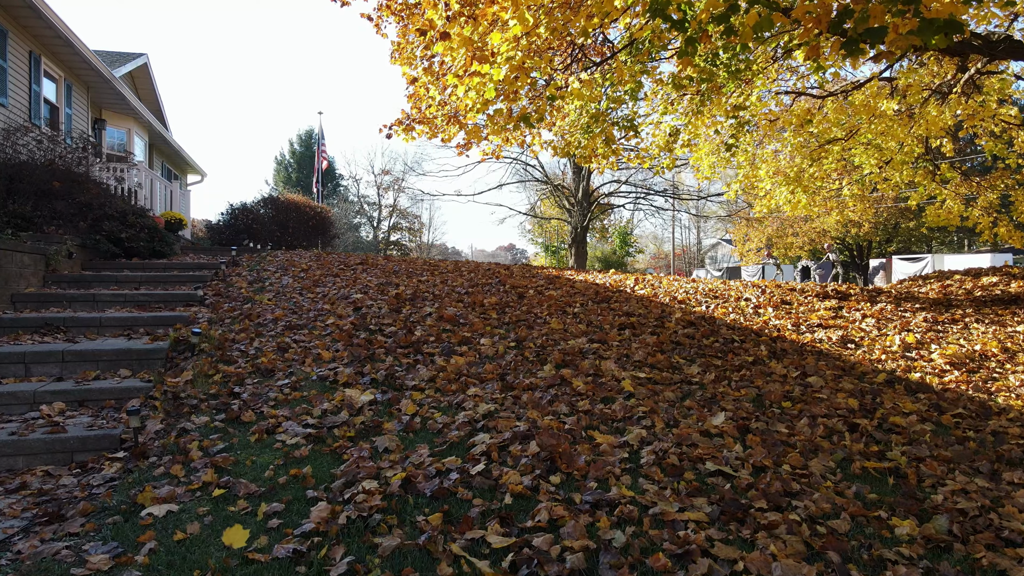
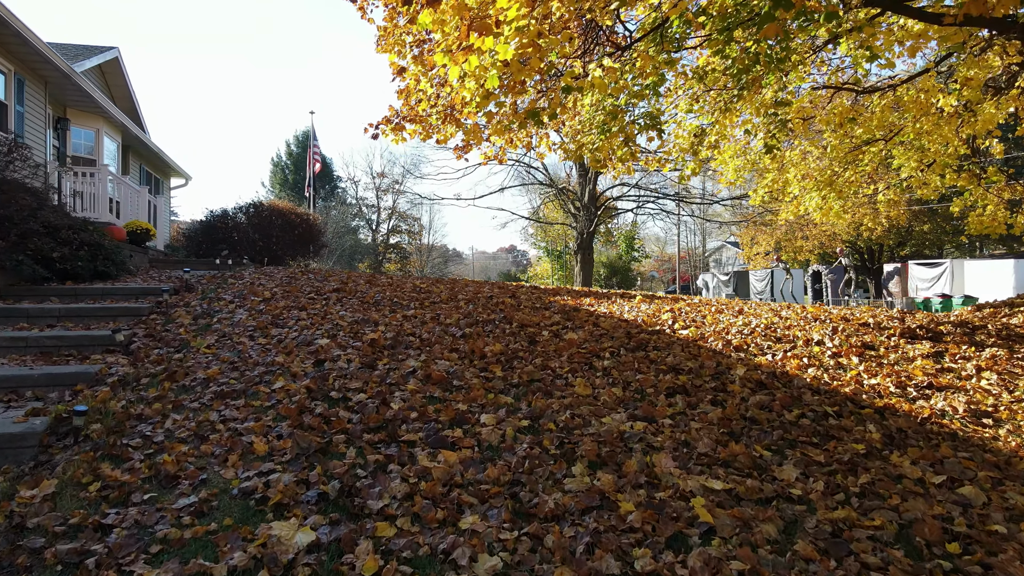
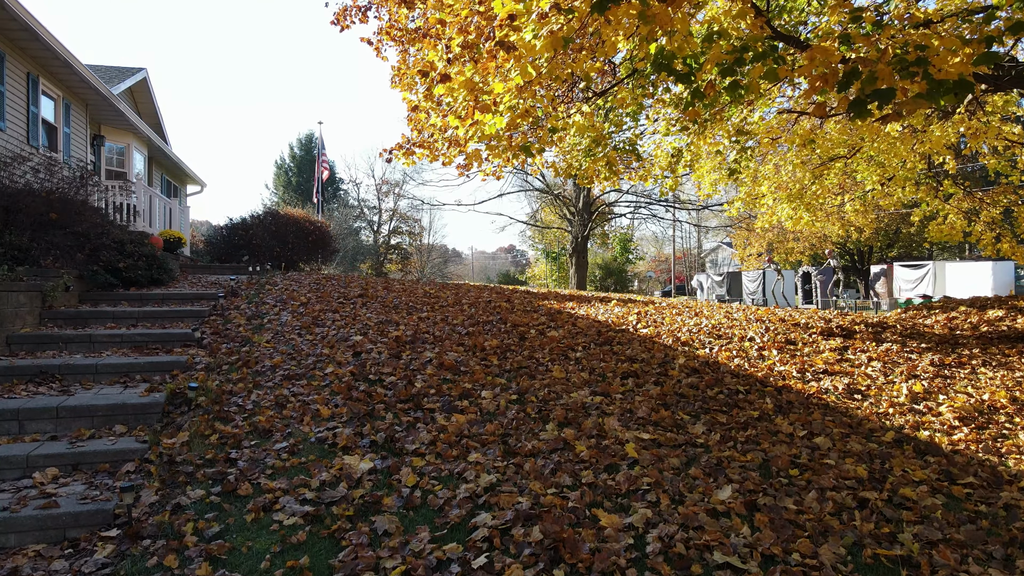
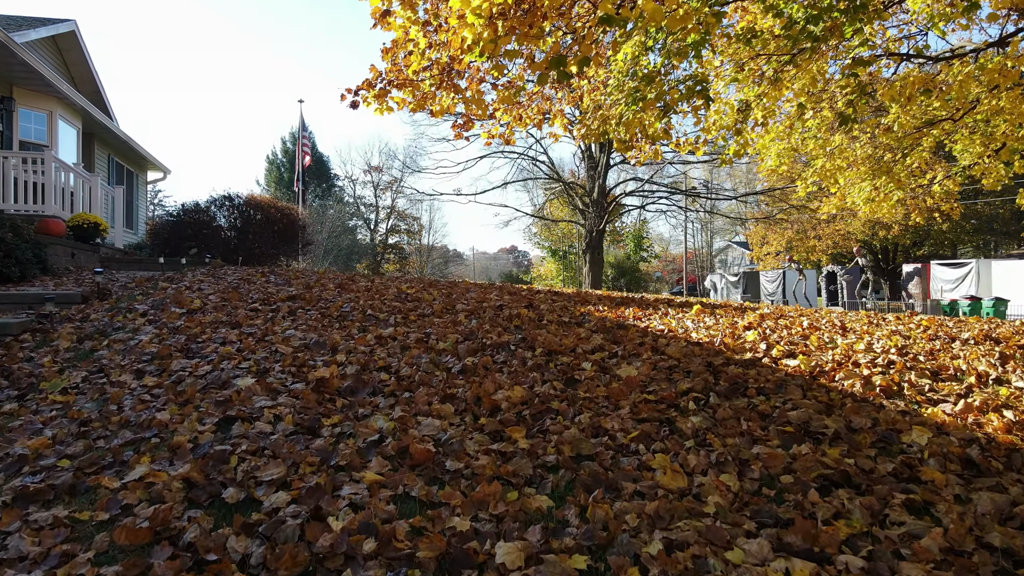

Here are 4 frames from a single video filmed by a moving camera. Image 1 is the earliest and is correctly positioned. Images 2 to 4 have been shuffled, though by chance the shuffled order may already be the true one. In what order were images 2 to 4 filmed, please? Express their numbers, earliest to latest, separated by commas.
3, 2, 4
